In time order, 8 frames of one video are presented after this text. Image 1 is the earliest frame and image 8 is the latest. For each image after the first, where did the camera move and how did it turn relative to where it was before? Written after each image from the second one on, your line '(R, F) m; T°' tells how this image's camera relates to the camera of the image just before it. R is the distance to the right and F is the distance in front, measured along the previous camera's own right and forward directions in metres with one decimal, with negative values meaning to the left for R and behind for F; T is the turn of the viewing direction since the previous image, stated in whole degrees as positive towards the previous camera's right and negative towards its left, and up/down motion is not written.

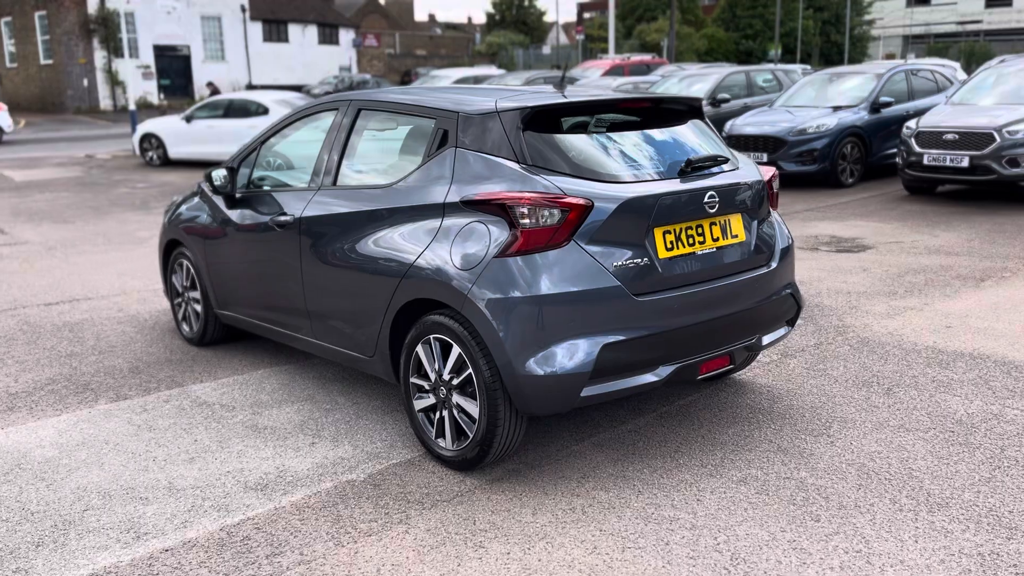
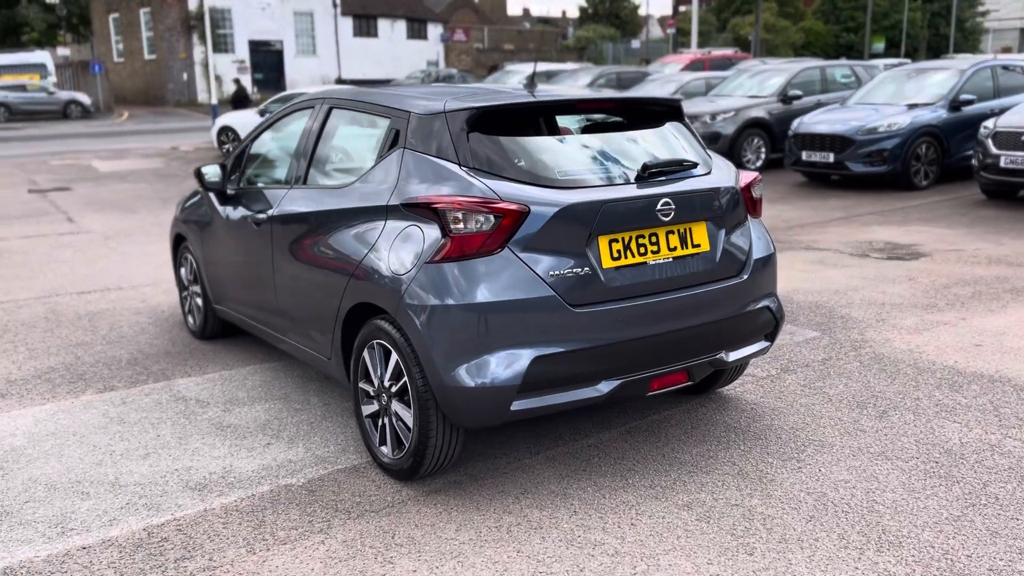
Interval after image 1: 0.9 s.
(+0.6, +0.2) m; -6°
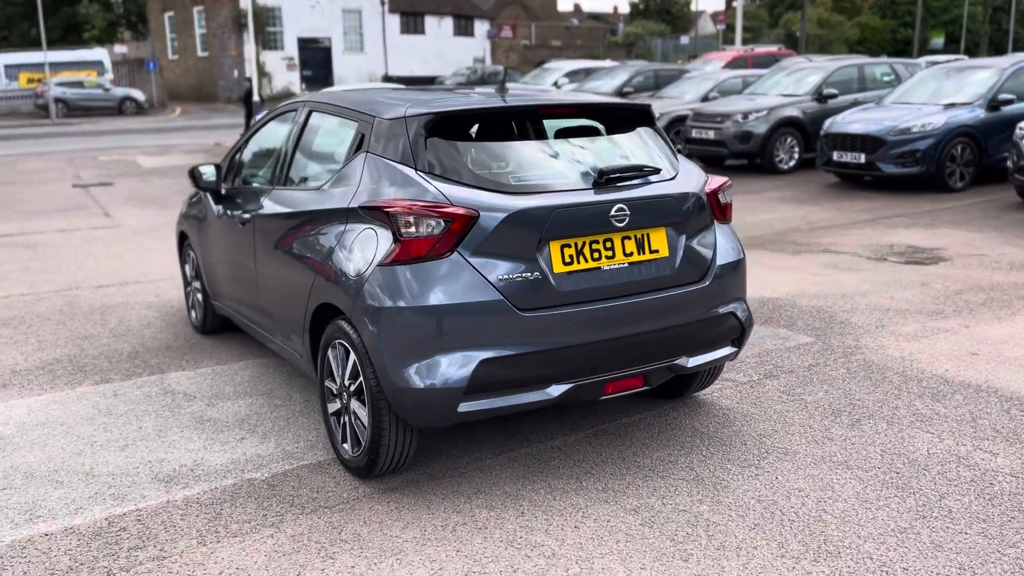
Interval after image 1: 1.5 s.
(+0.4, 0.0) m; -3°
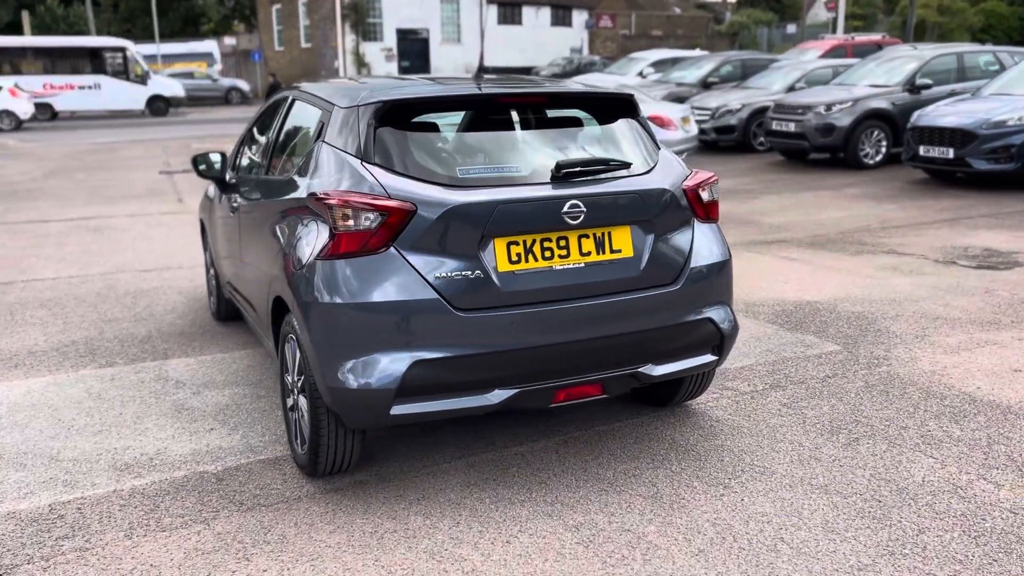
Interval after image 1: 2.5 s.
(+0.6, +0.2) m; -6°
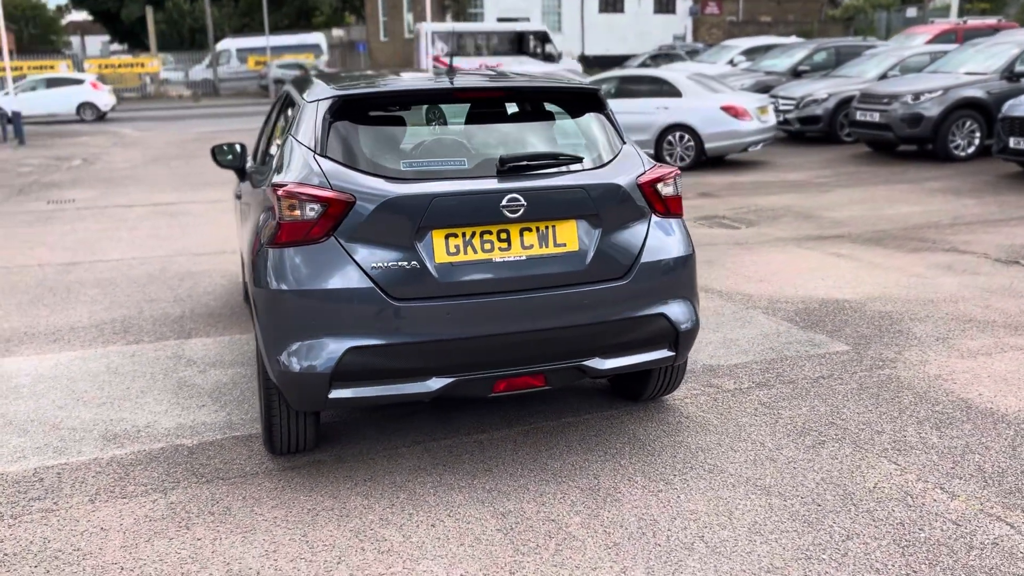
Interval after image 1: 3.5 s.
(+0.6, 0.0) m; -7°
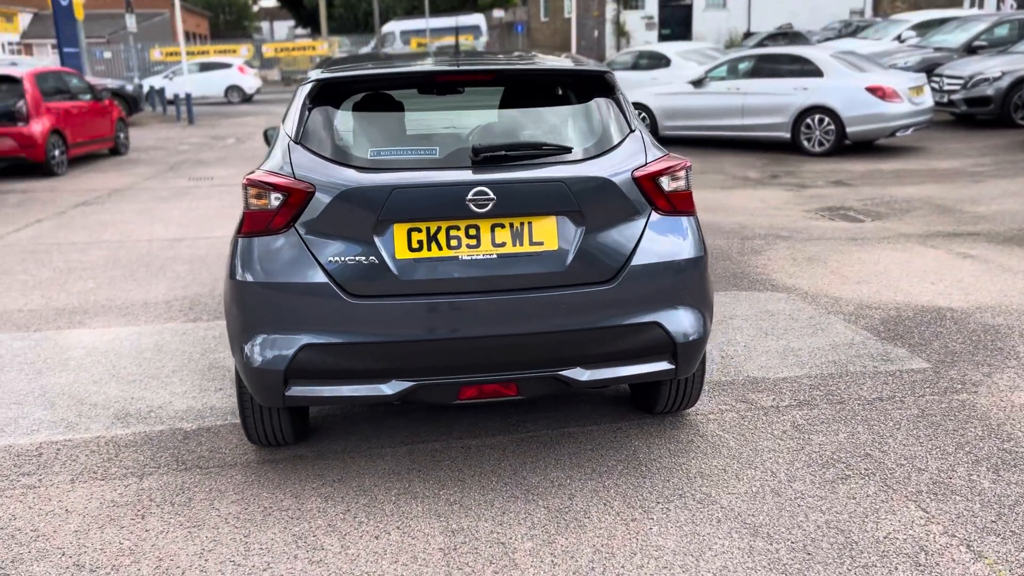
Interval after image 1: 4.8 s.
(+0.7, +0.3) m; -11°
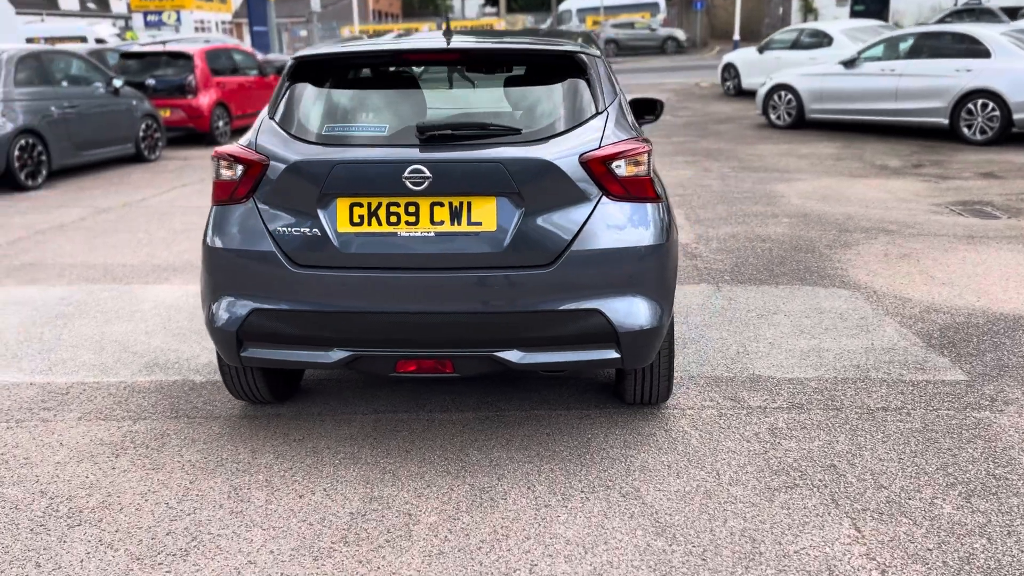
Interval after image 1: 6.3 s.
(+0.9, +0.1) m; -11°
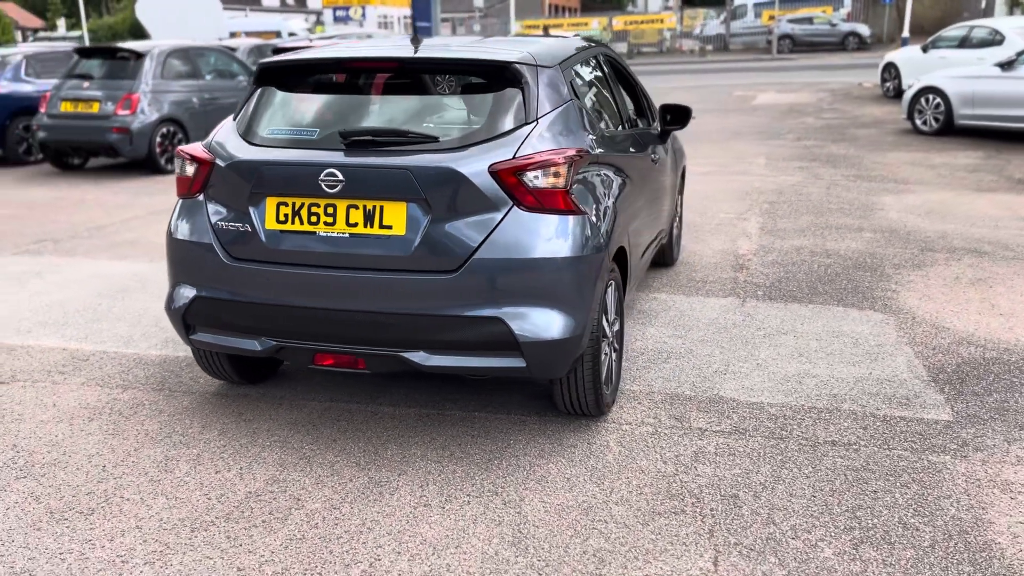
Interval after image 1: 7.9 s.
(+1.0, 0.0) m; -11°
